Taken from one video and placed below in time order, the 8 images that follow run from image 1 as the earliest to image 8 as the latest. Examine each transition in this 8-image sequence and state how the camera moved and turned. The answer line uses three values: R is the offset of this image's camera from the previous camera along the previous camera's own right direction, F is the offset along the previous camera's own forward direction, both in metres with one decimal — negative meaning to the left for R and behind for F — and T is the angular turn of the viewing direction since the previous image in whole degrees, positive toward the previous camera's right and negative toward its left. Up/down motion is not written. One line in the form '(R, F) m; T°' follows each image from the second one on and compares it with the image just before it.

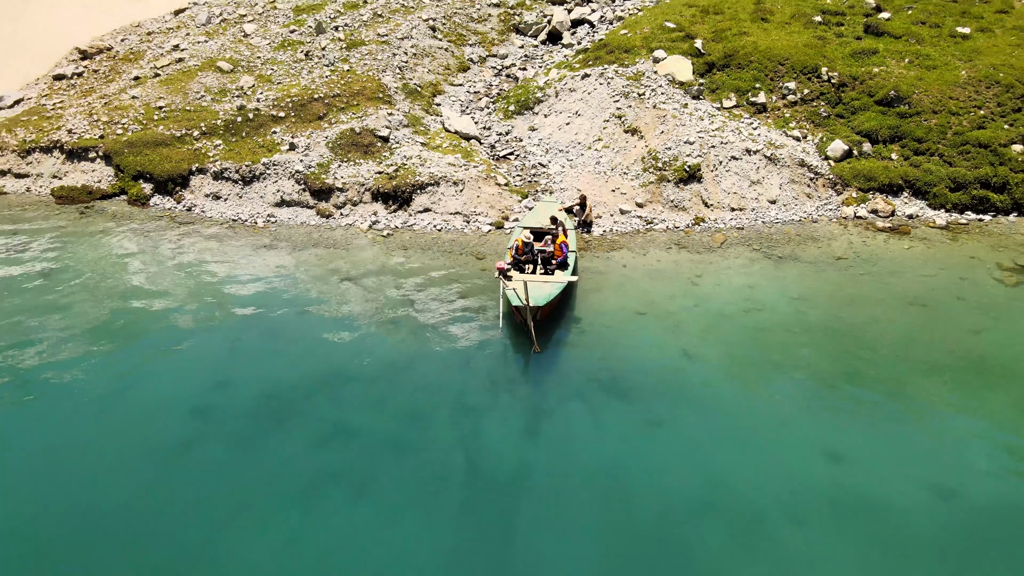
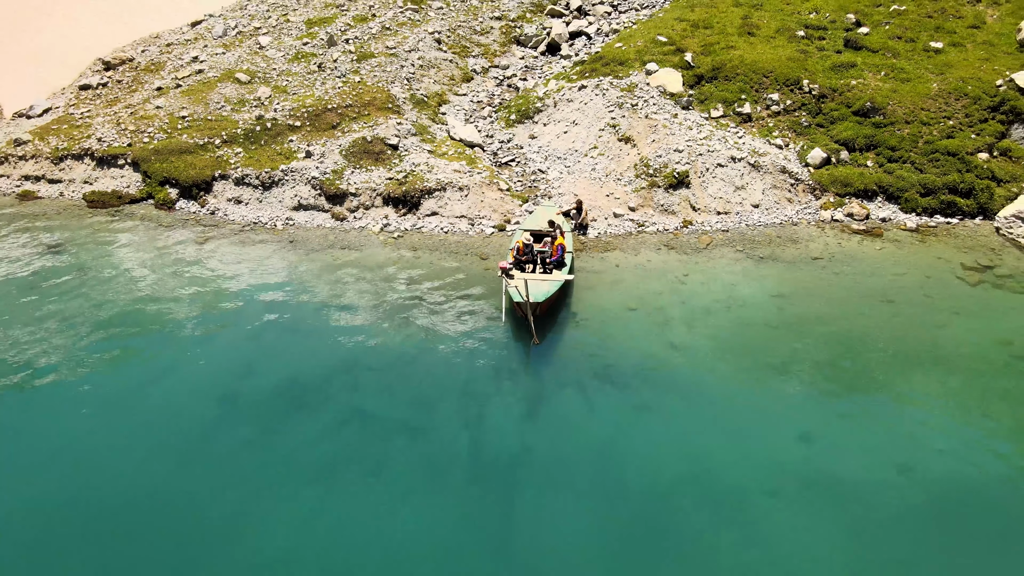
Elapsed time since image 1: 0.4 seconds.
(-0.1, -2.0) m; 0°
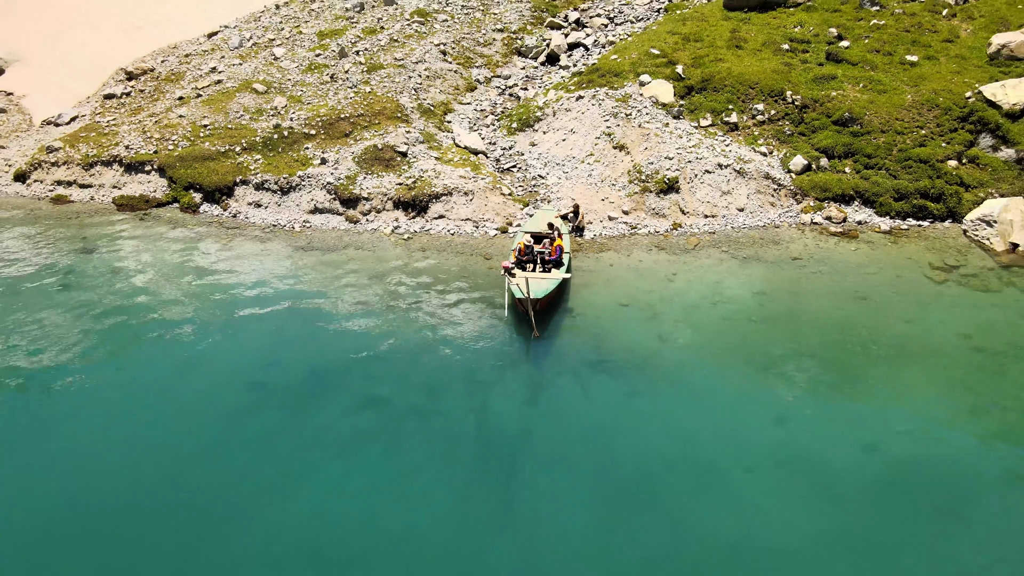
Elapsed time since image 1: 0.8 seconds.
(-0.1, -2.1) m; 0°
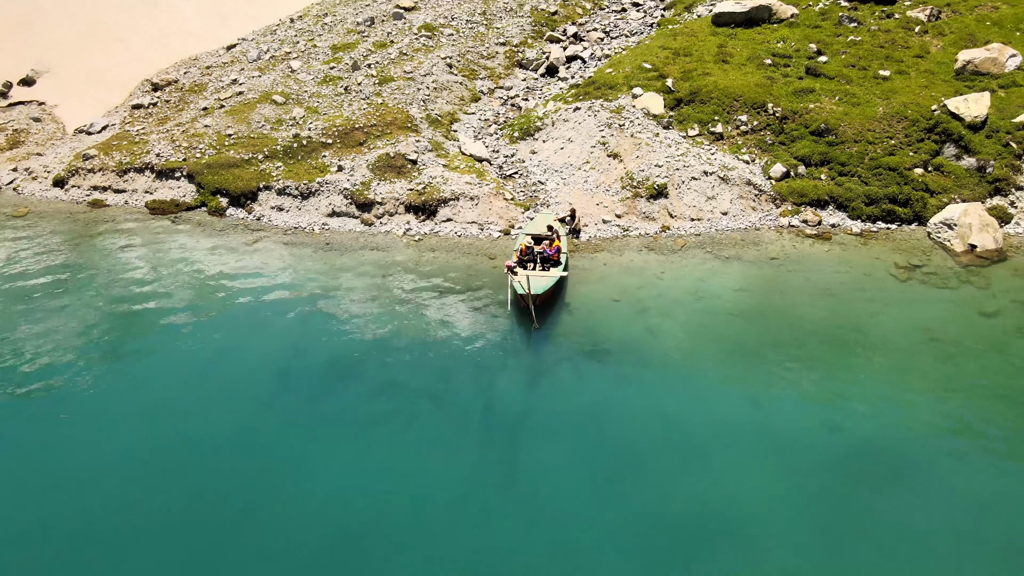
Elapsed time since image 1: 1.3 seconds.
(-0.1, -2.7) m; 0°
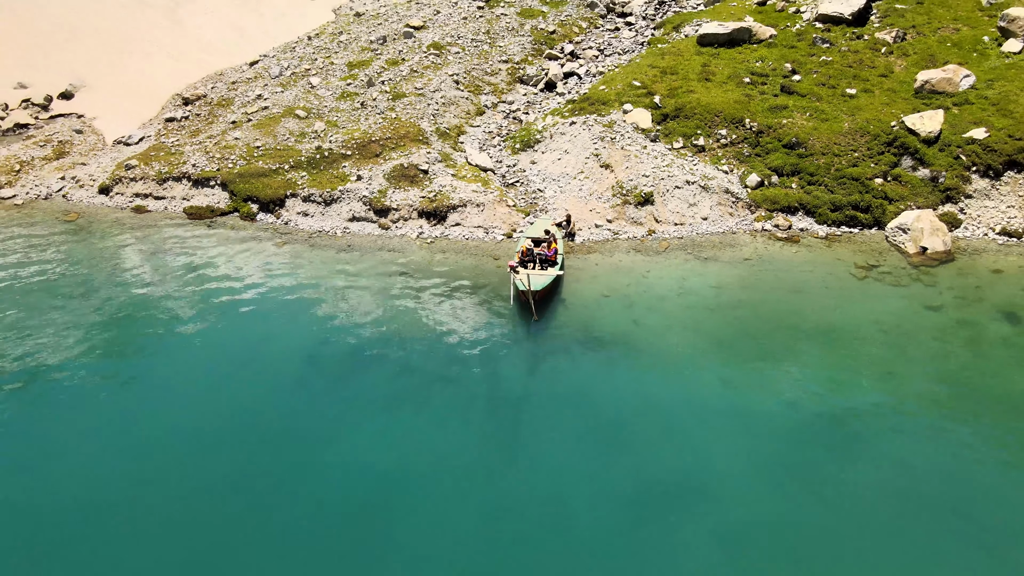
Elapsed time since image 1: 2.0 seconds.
(-0.1, -3.8) m; 0°
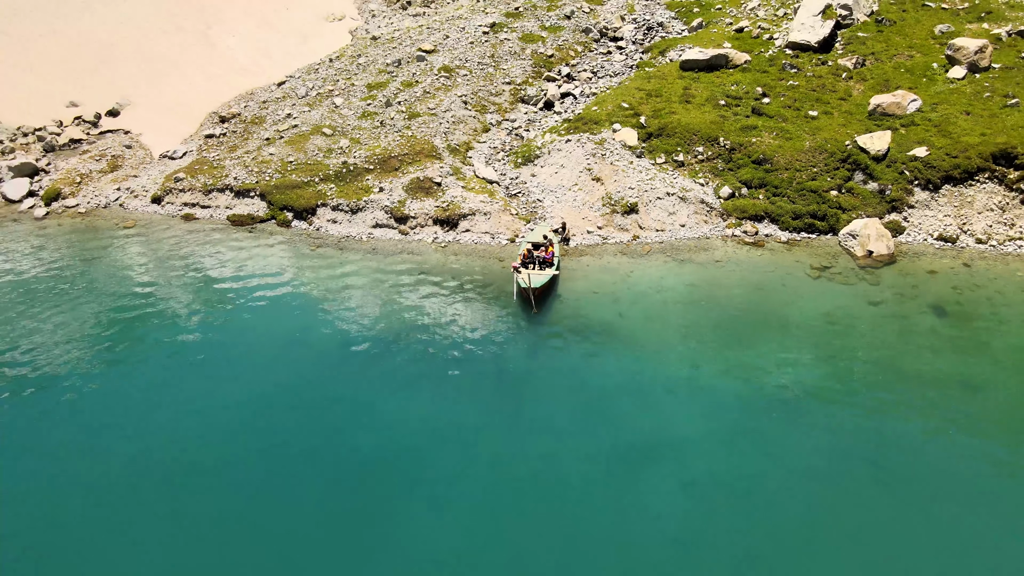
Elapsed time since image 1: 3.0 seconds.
(-0.2, -5.5) m; 0°
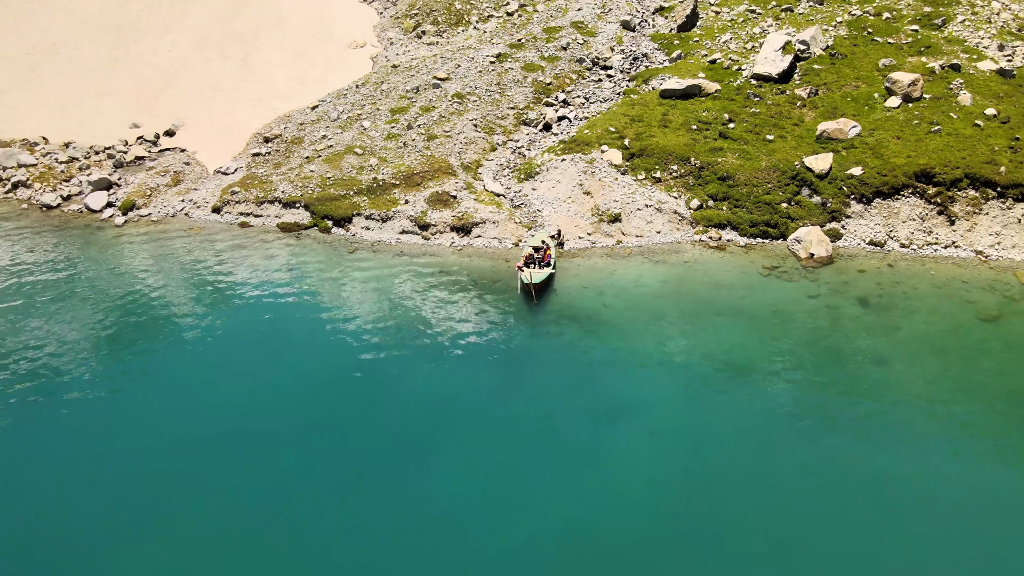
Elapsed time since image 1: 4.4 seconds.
(-0.4, -8.5) m; 0°
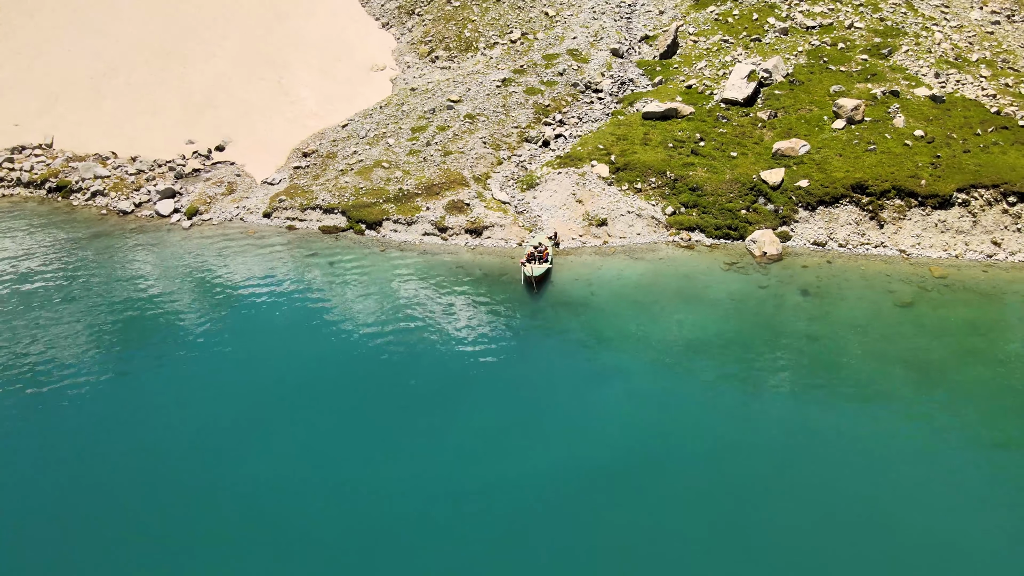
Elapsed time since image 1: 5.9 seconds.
(-0.5, -10.1) m; 0°
